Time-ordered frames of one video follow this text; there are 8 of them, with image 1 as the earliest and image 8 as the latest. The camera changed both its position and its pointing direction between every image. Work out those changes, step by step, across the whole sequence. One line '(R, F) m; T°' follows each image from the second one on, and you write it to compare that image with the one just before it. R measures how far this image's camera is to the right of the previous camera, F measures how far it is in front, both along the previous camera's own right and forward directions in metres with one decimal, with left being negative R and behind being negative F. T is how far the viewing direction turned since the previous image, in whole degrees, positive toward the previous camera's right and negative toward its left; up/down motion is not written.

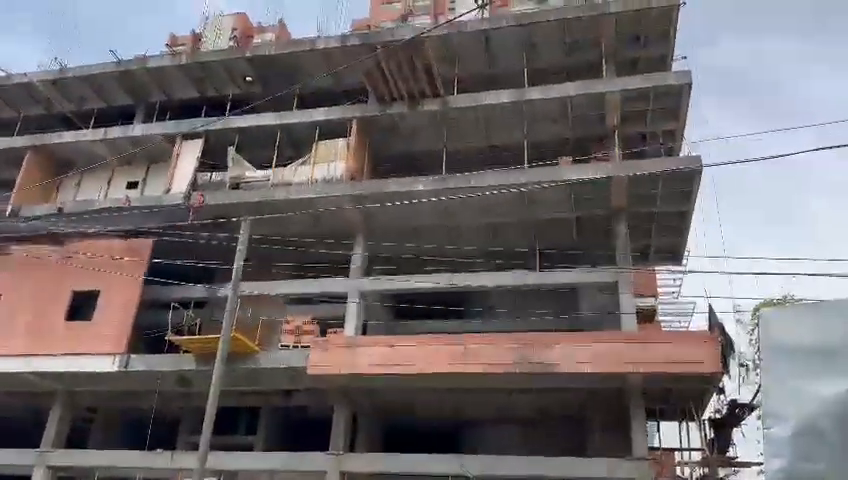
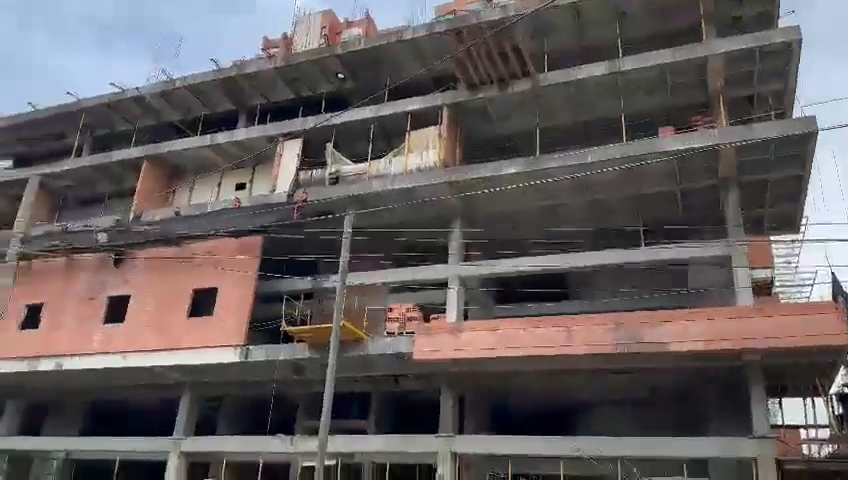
(0.0, -0.1) m; -8°
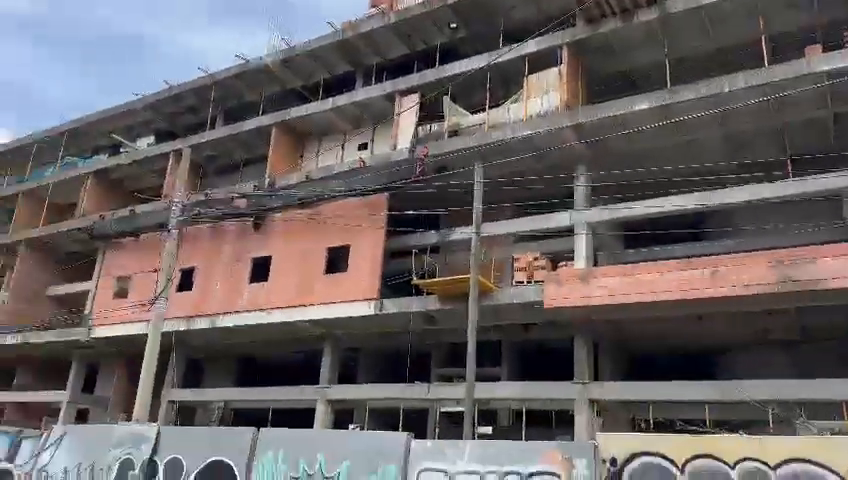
(-0.3, -0.1) m; -10°
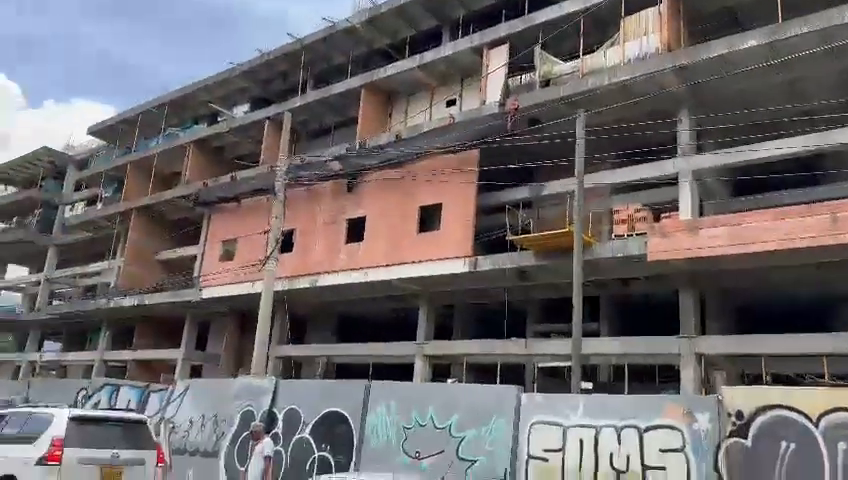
(-0.2, +0.1) m; -7°
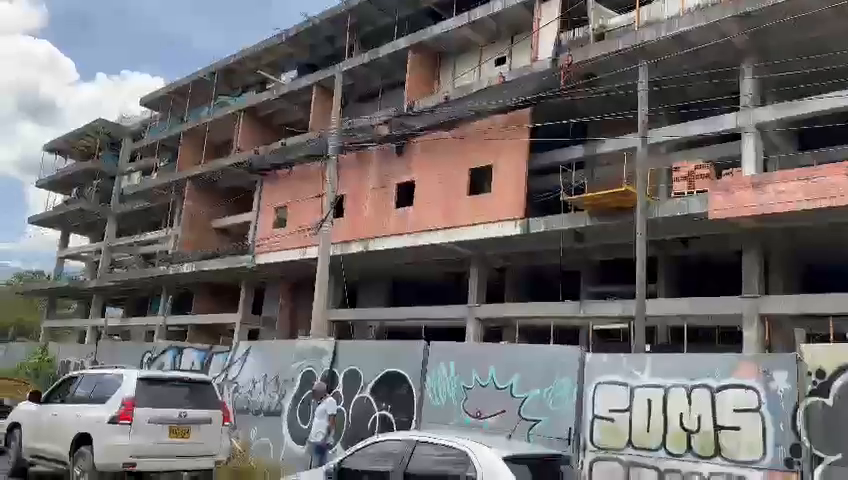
(-0.1, +0.1) m; -4°
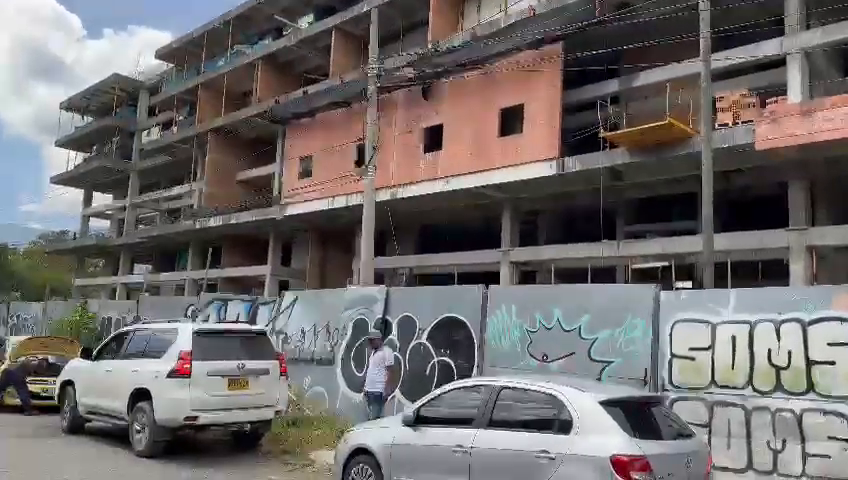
(-0.5, +0.3) m; -1°
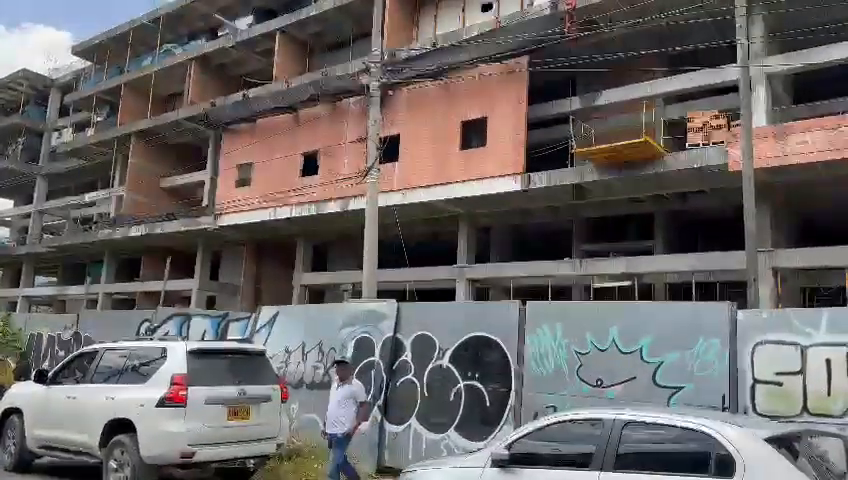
(-1.3, +0.9) m; +7°
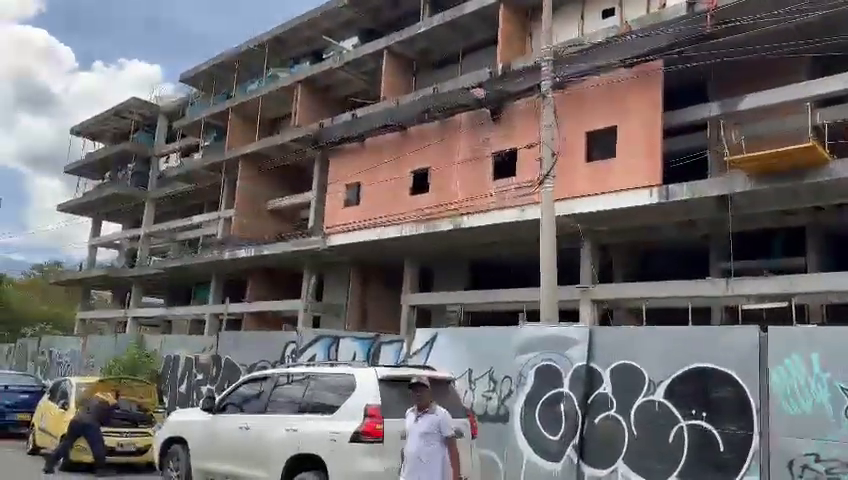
(-1.3, +0.8) m; -6°
